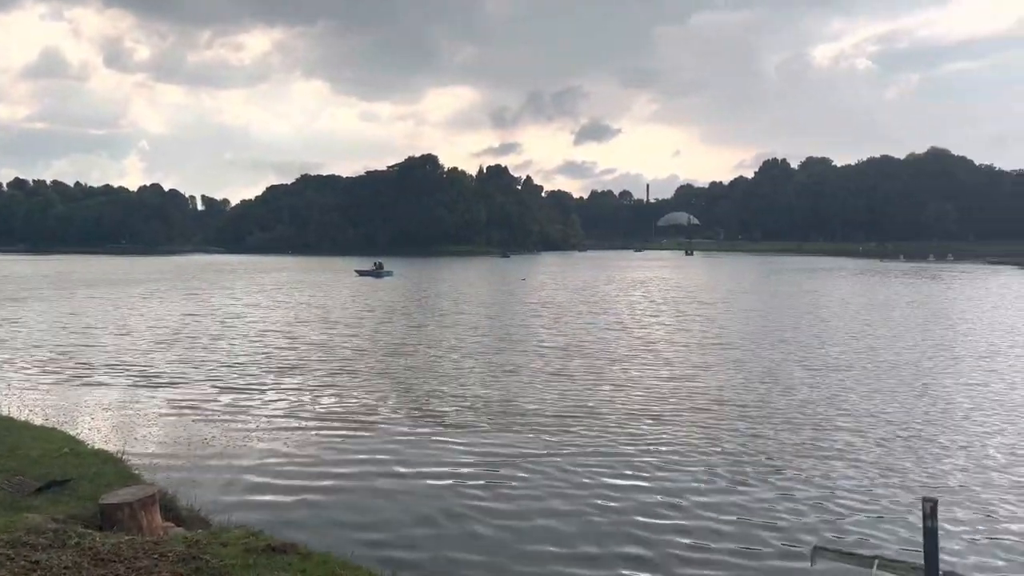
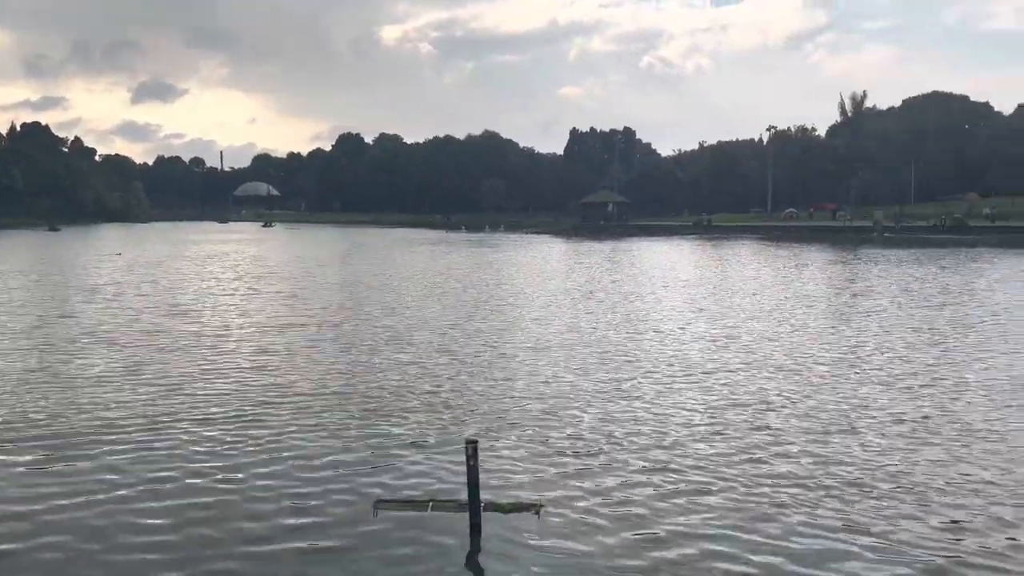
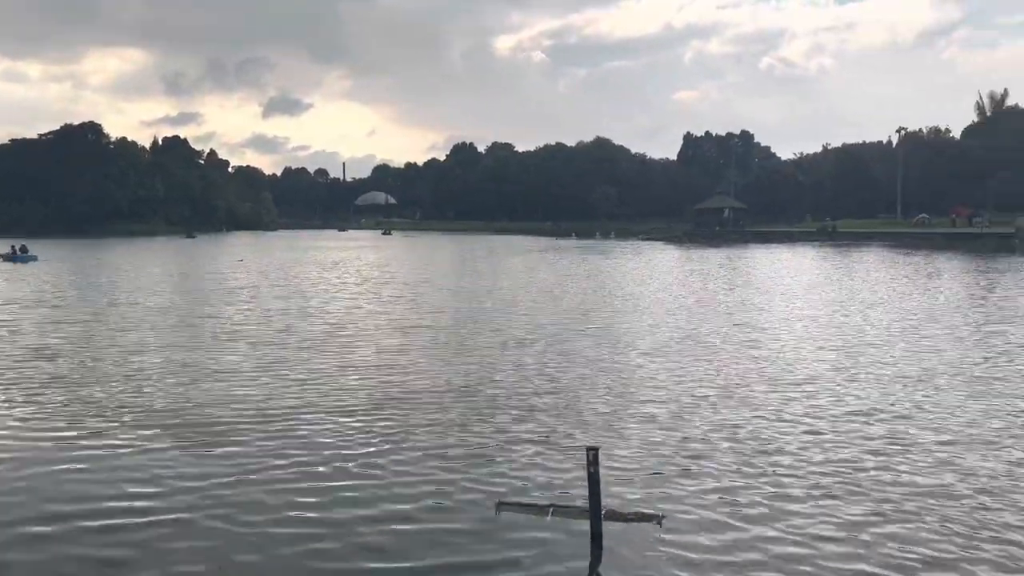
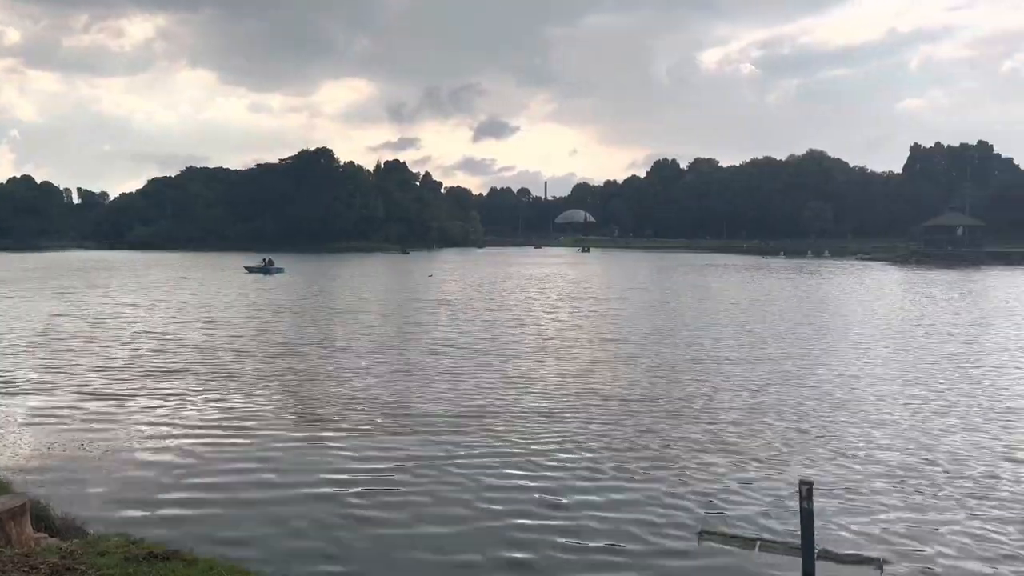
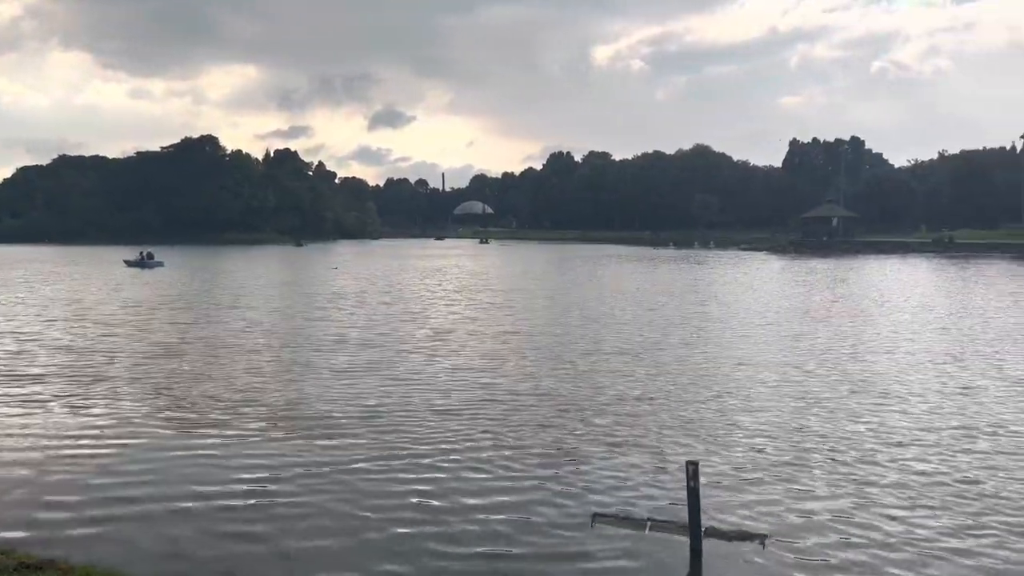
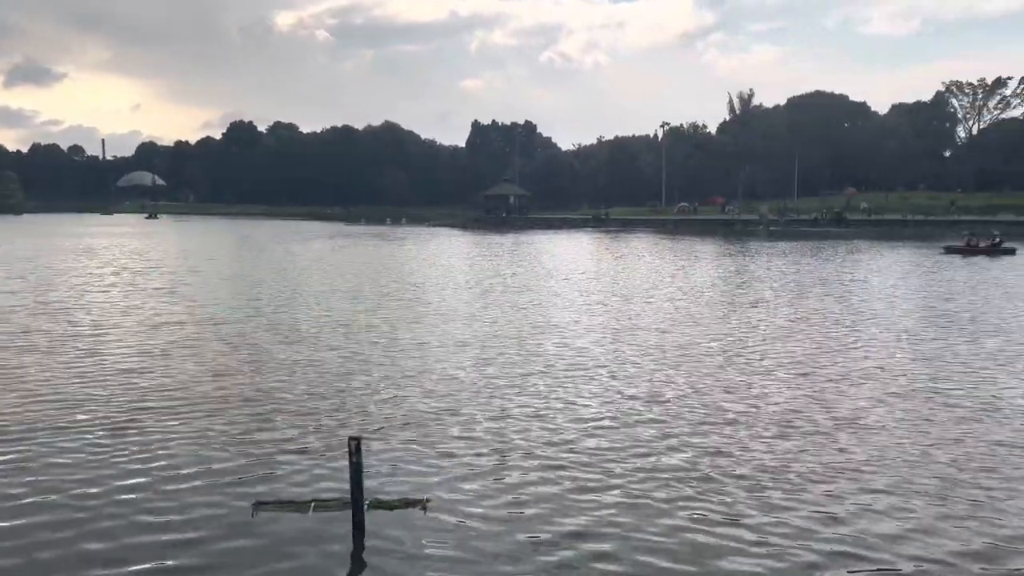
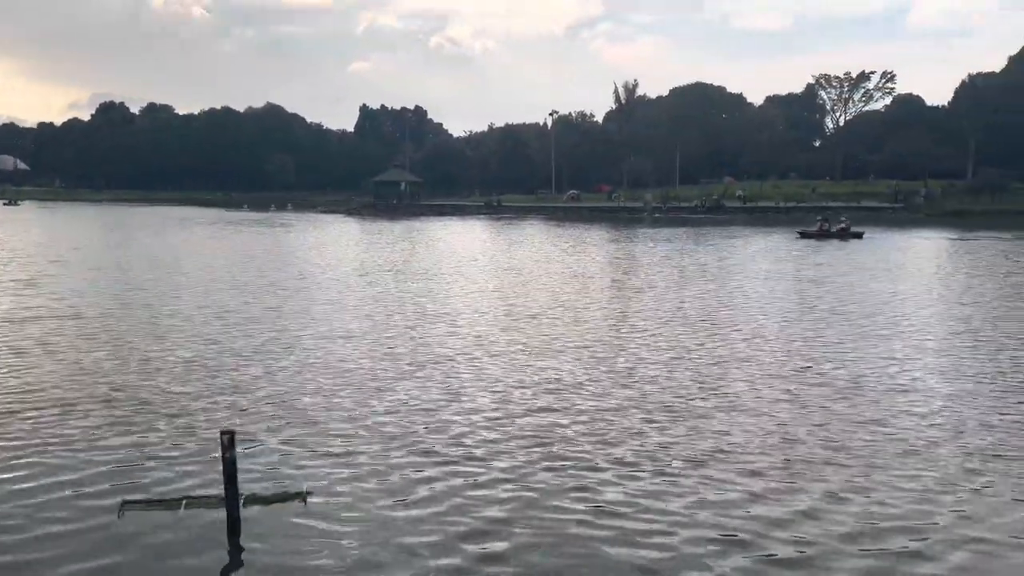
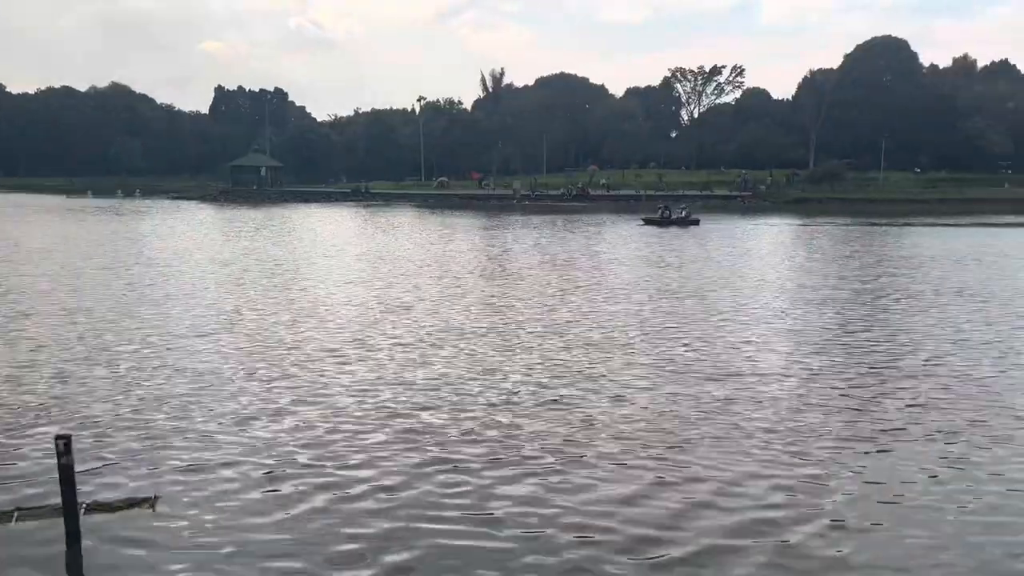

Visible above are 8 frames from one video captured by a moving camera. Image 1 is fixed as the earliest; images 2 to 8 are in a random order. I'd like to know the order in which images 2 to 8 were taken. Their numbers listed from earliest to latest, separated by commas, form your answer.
4, 5, 3, 2, 6, 7, 8
